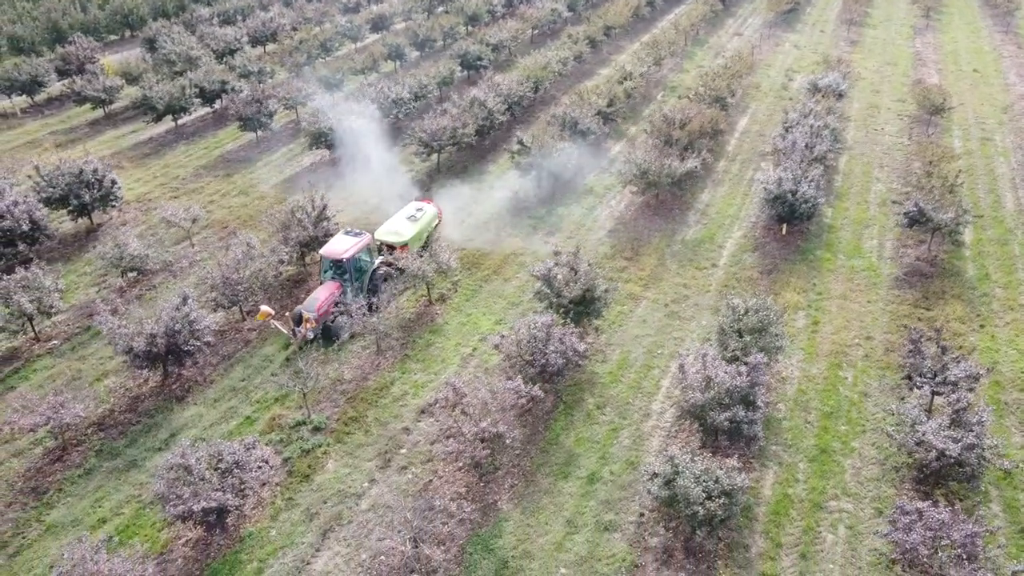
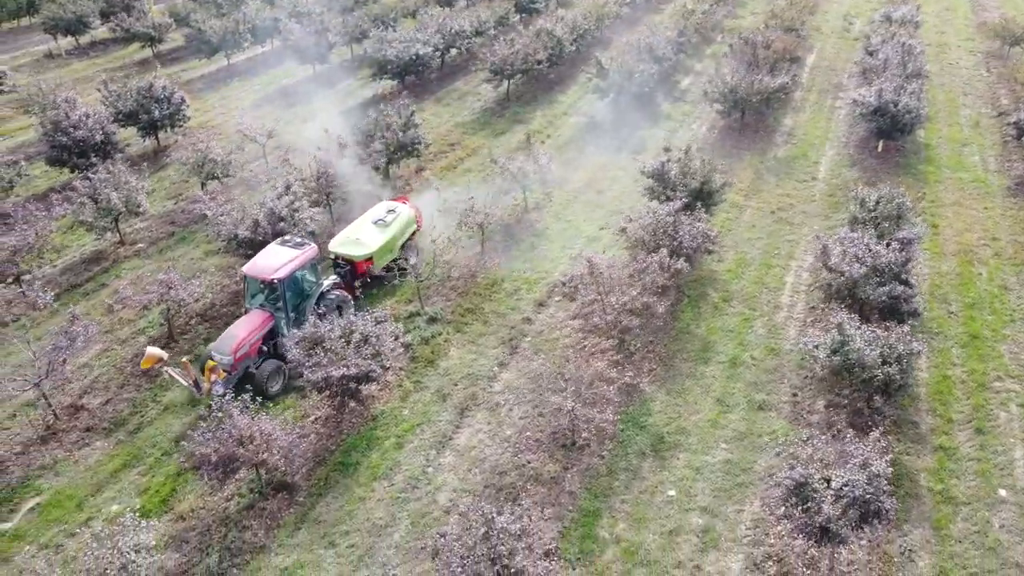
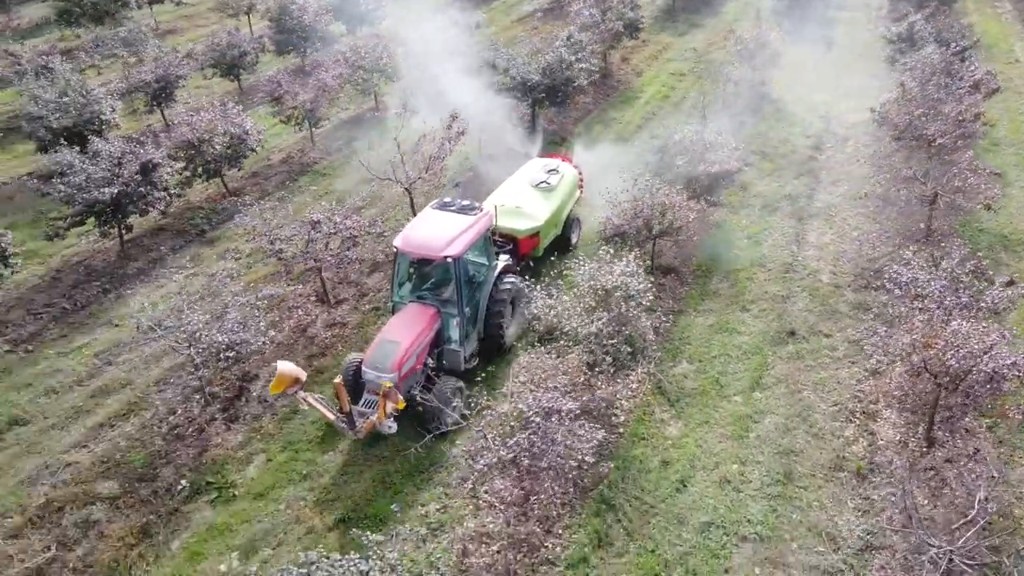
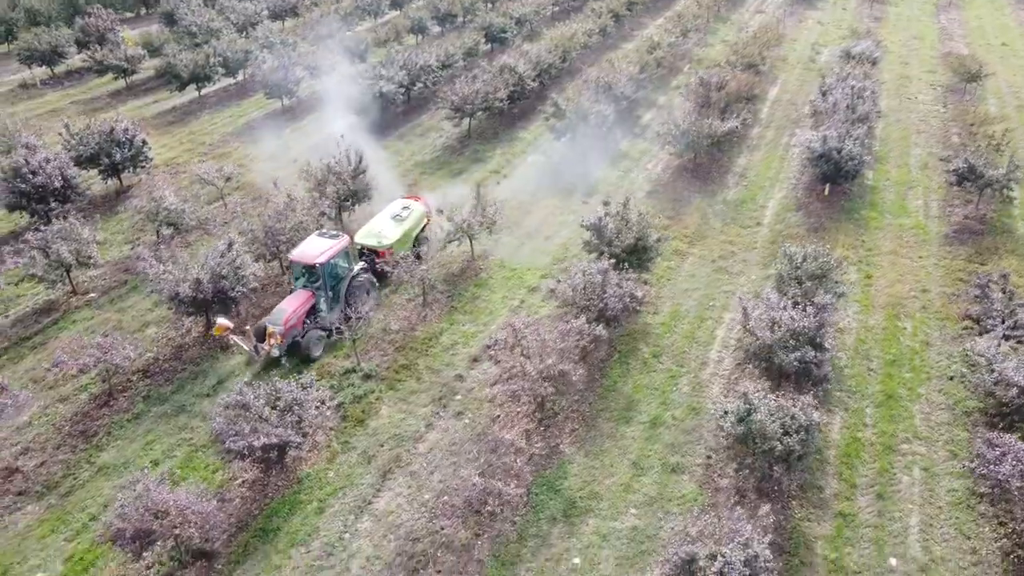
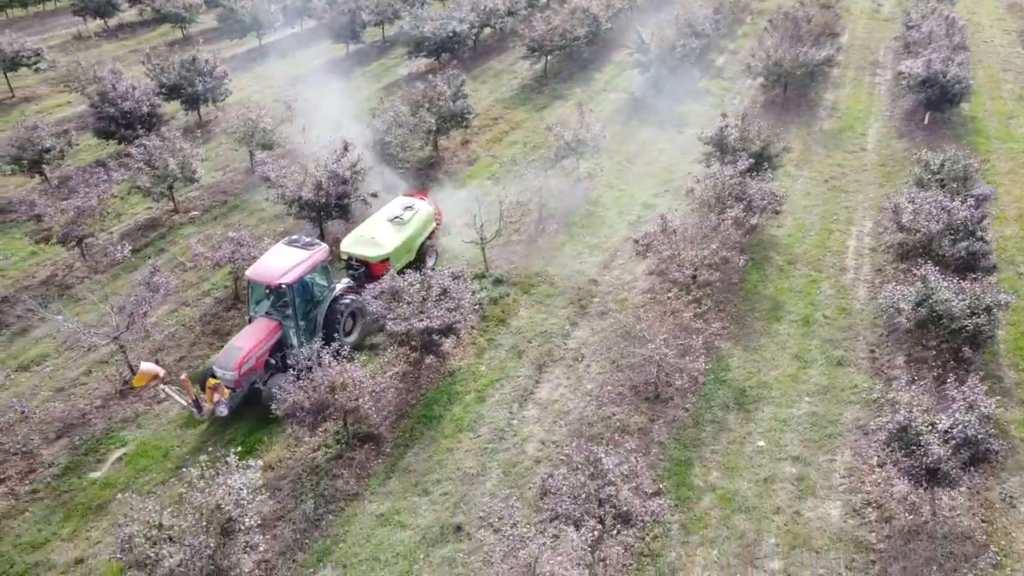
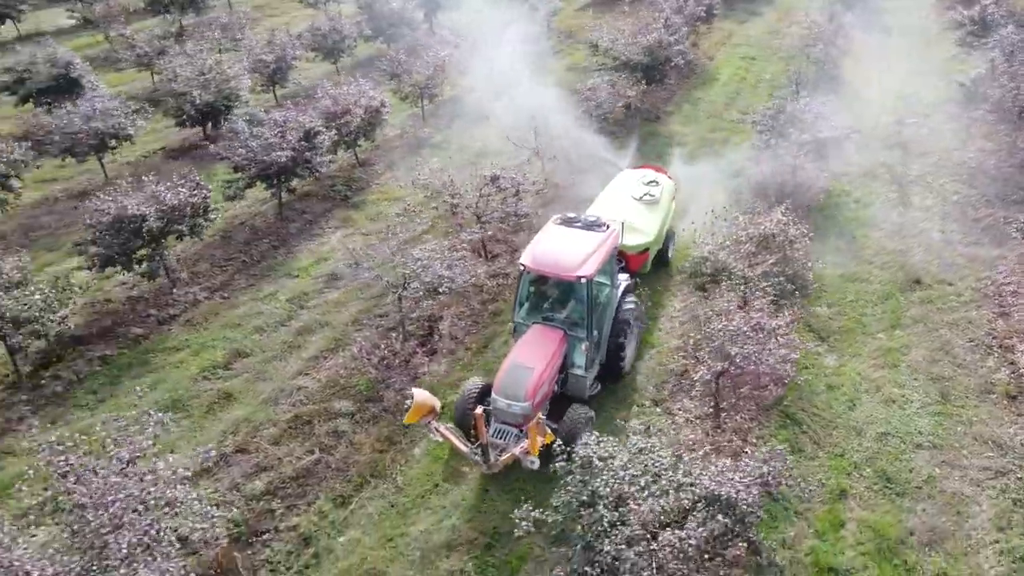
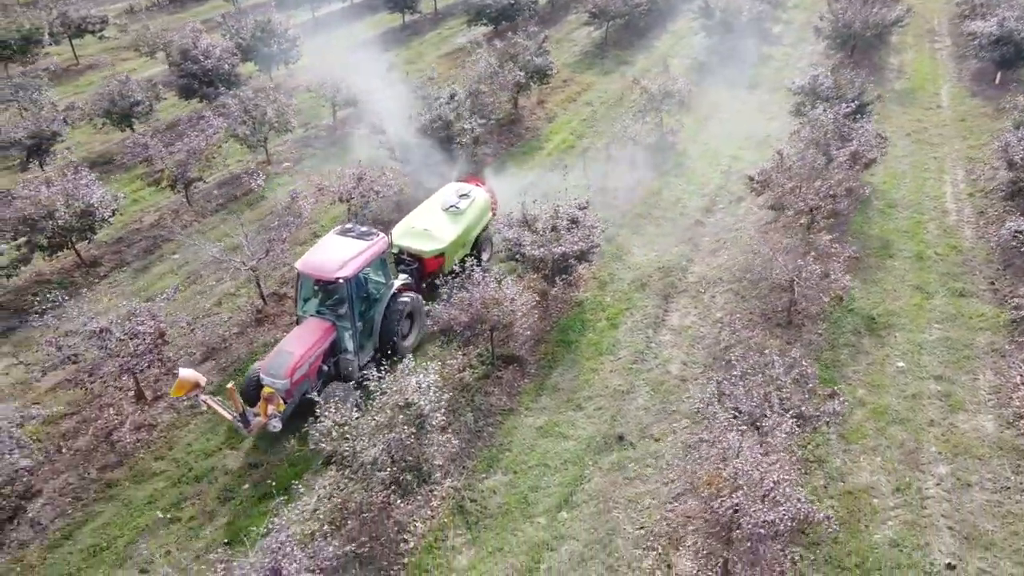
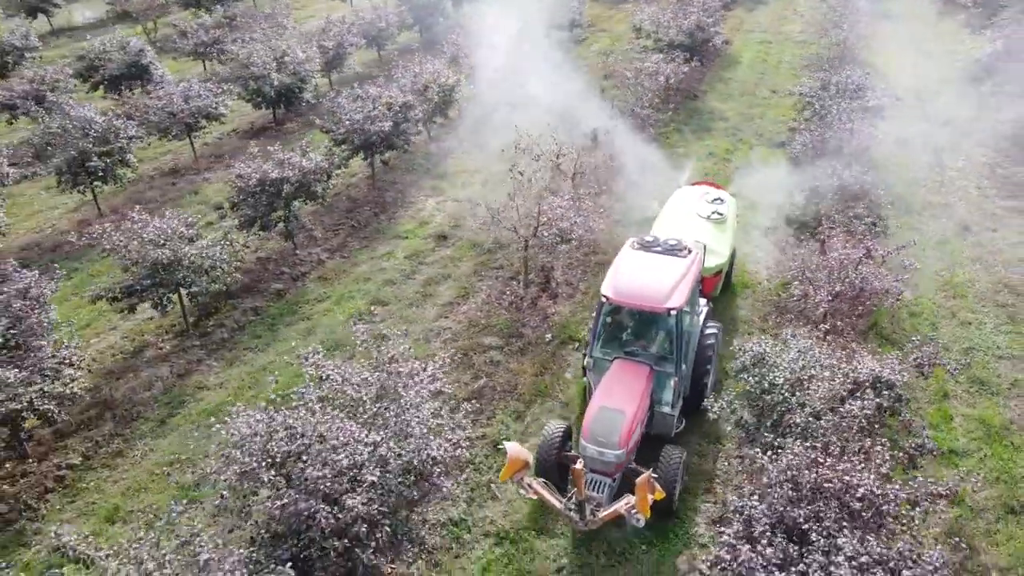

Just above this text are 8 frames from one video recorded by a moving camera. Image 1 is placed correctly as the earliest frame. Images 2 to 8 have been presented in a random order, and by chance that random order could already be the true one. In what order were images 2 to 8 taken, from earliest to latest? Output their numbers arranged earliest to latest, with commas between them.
4, 2, 5, 7, 3, 6, 8
